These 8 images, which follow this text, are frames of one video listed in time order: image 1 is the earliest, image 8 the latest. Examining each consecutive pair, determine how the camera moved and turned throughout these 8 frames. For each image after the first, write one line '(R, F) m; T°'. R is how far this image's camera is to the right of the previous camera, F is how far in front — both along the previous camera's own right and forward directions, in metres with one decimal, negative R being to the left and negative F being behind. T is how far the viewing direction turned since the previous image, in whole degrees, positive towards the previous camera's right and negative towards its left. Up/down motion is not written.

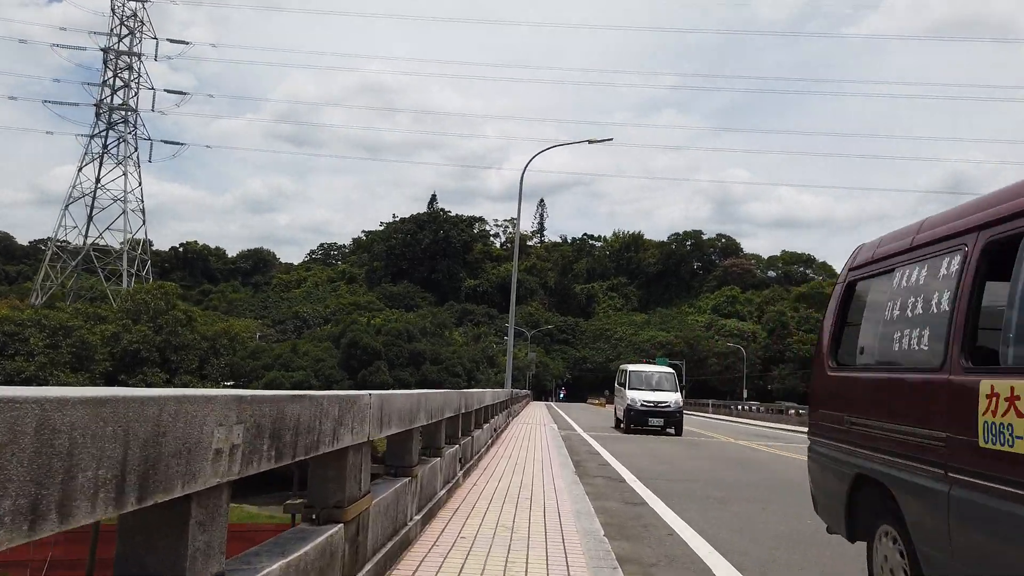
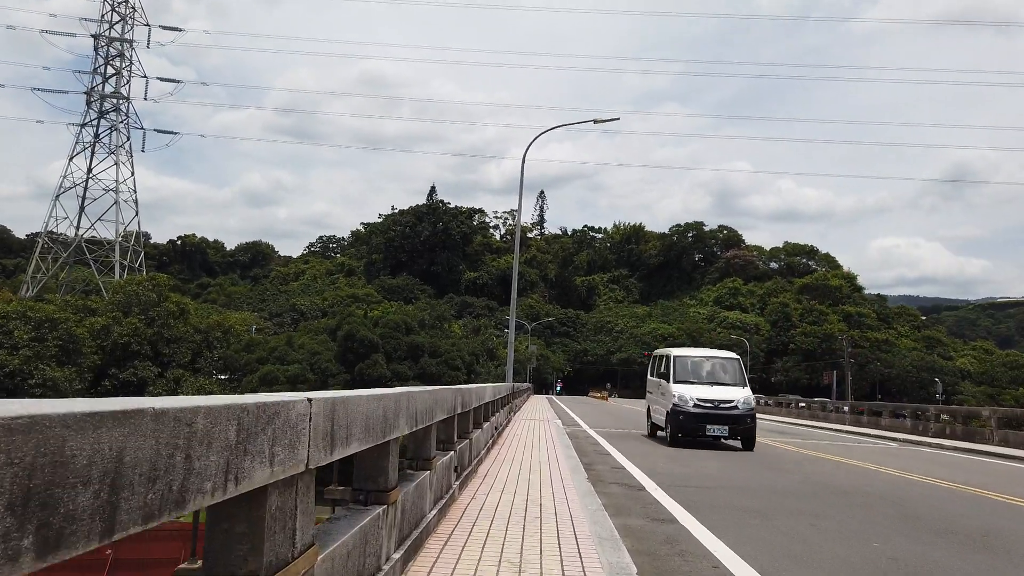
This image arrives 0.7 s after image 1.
(0.0, +1.3) m; 0°
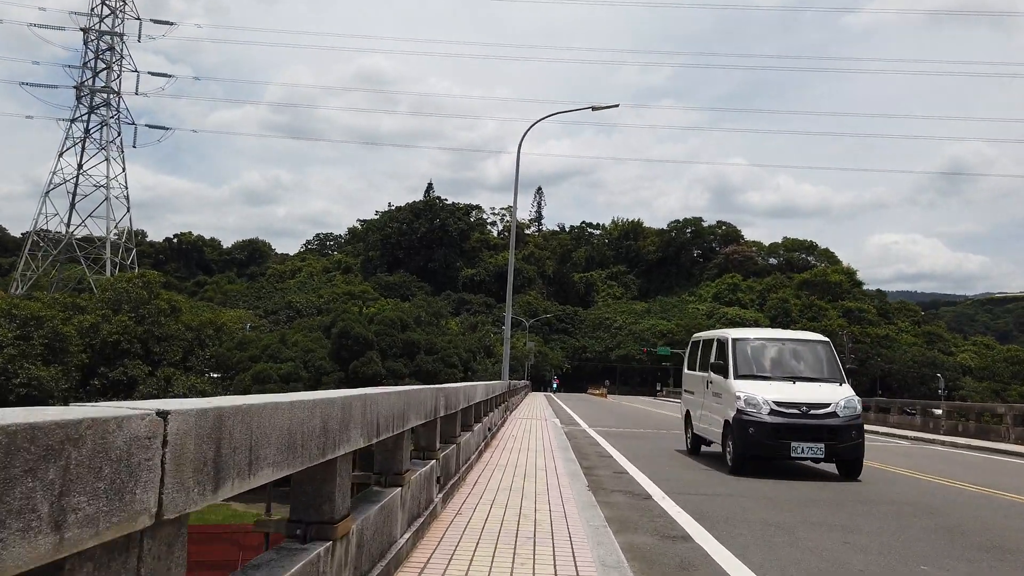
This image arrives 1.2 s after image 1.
(+0.1, +0.9) m; 0°
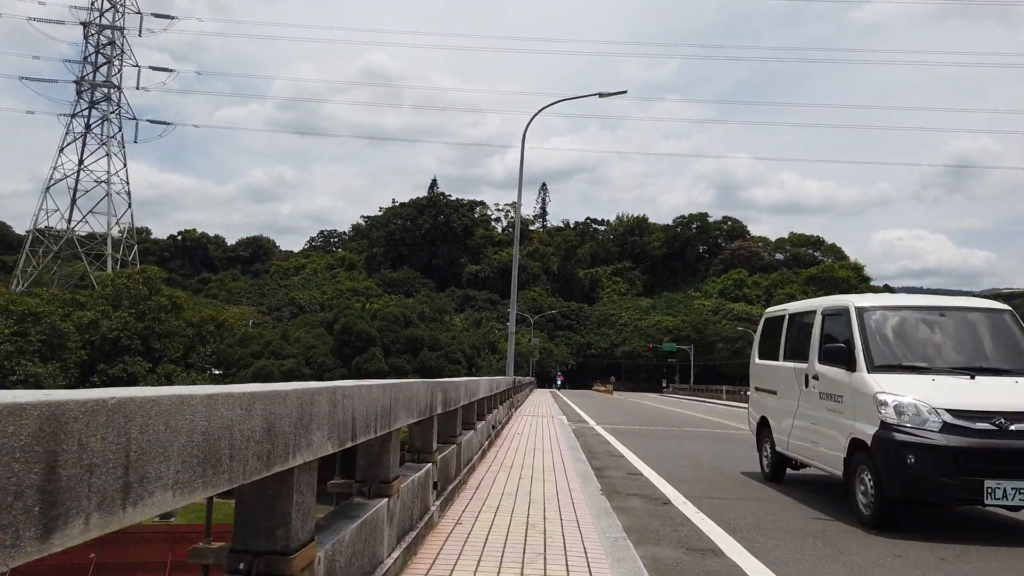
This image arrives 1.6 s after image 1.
(0.0, +0.7) m; 0°
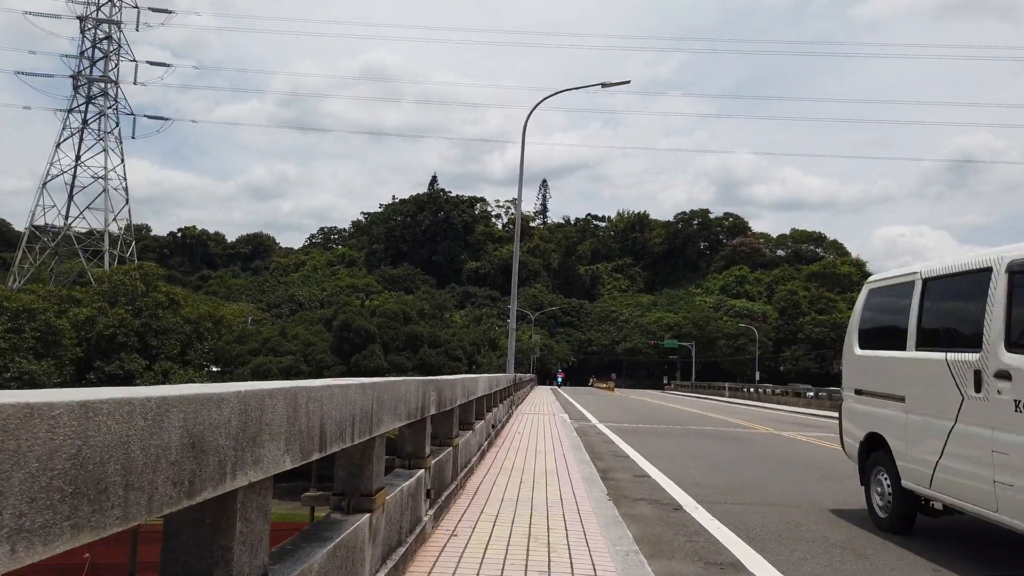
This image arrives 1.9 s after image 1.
(0.0, +0.5) m; 0°
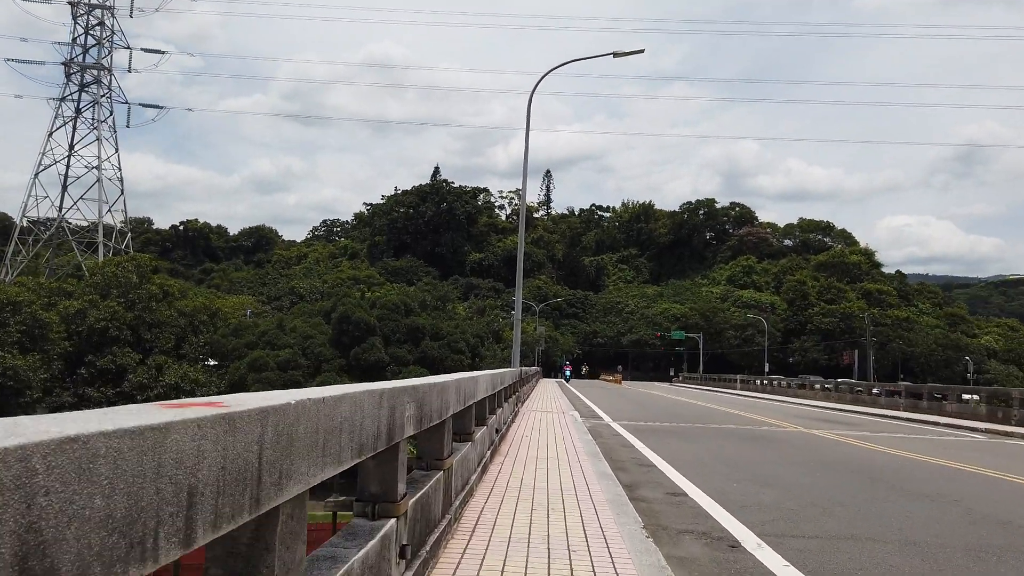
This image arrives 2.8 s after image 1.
(0.0, +1.6) m; 0°
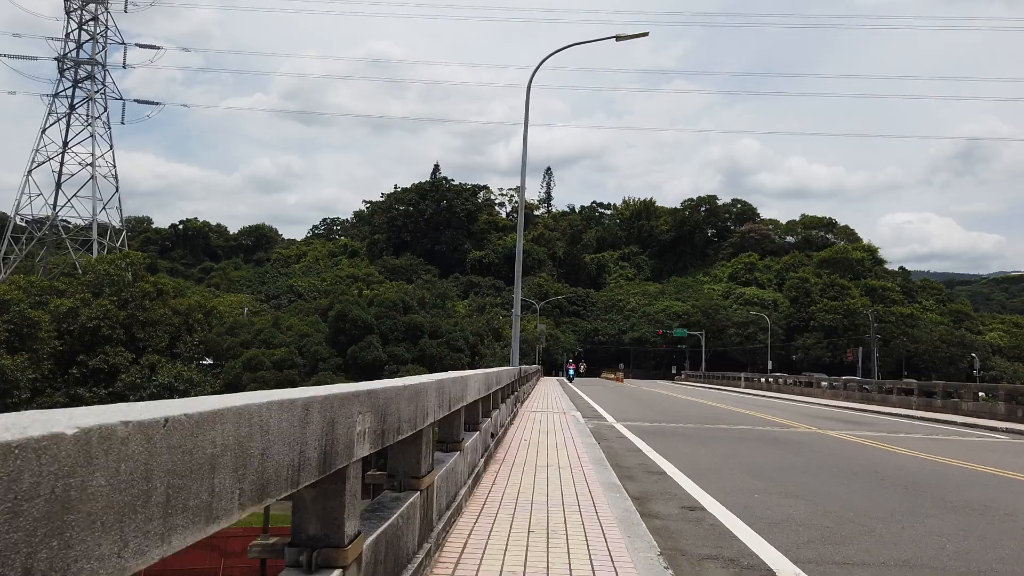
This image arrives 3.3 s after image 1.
(+0.1, +0.9) m; 0°
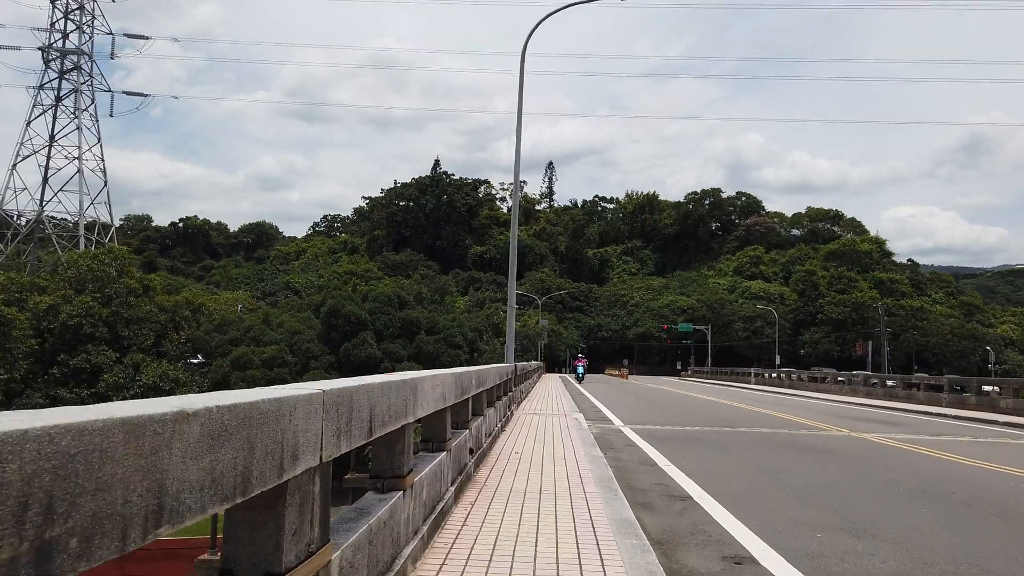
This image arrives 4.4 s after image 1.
(+0.2, +1.9) m; 0°
